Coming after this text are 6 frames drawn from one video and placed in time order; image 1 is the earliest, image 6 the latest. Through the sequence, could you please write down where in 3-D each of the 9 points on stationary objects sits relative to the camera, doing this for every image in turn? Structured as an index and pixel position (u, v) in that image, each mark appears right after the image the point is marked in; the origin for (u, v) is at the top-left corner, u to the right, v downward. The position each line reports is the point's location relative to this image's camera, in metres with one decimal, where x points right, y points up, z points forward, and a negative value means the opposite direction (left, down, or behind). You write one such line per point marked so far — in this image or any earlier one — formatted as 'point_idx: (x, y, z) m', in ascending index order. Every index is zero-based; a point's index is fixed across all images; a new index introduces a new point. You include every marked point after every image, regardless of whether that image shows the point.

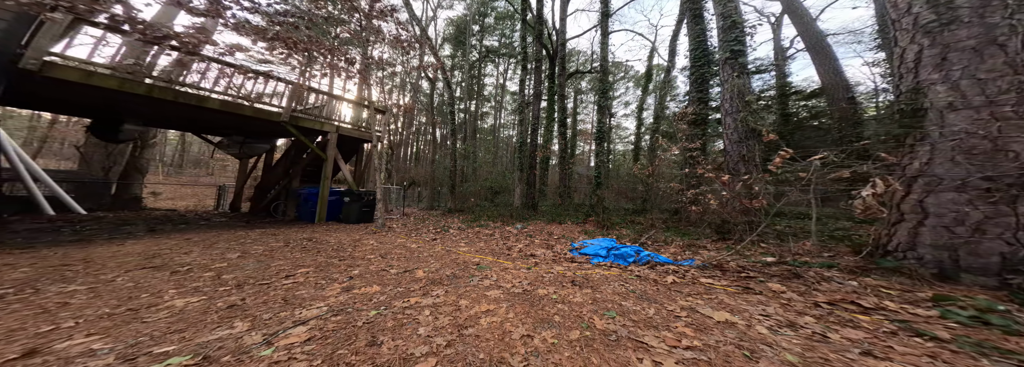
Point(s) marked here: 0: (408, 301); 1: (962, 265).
0: (-1.3, -1.5, +2.8) m
1: (+4.0, -0.7, +2.1) m
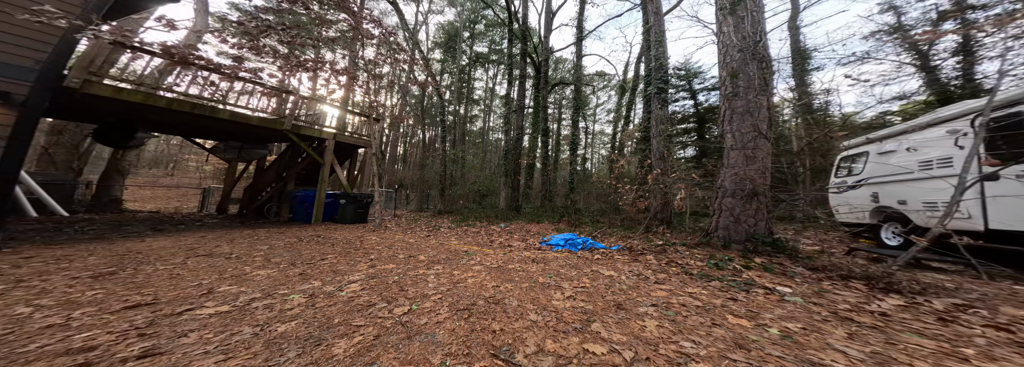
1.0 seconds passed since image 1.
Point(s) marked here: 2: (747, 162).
0: (-1.8, -1.6, +4.1) m
1: (+3.5, -0.9, +3.7) m
2: (+3.8, +0.3, +3.5) m
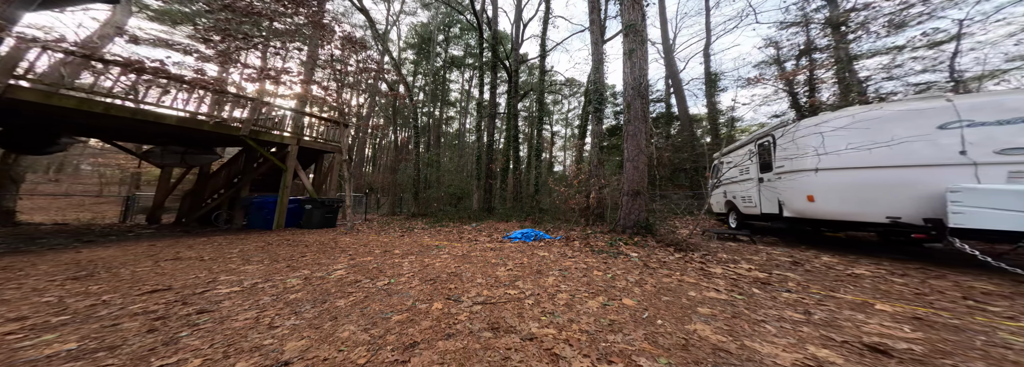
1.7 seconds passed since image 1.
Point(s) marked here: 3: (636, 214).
0: (-2.7, -1.8, +5.0) m
1: (+2.6, -1.0, +5.2) m
2: (+2.8, +0.3, +5.0) m
3: (+2.8, -0.7, +5.2) m
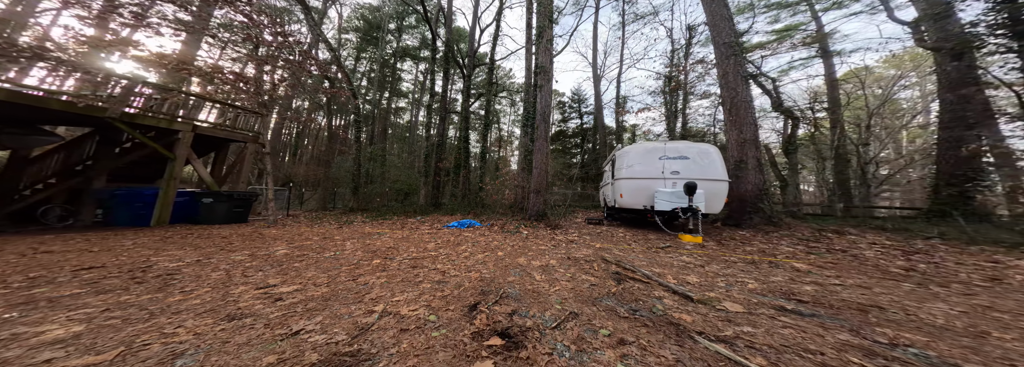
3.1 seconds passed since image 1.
0: (-4.6, -1.6, +5.8) m
1: (+0.5, -1.0, +7.1) m
2: (+0.8, +0.2, +6.9) m
3: (+0.8, -0.7, +7.1) m
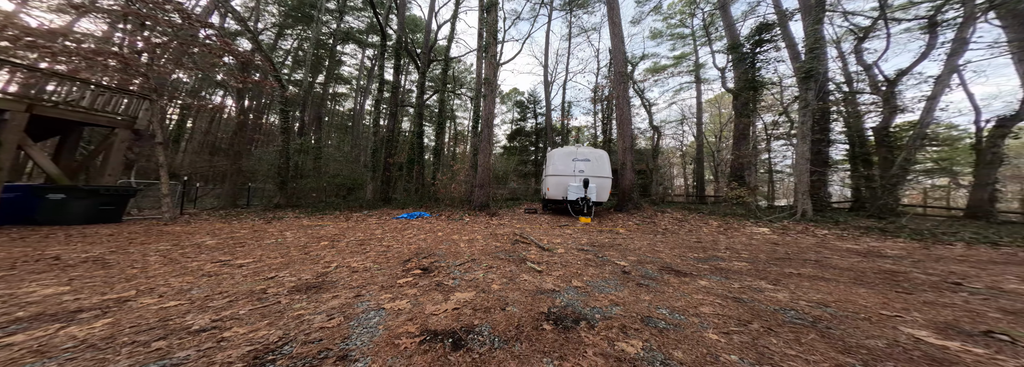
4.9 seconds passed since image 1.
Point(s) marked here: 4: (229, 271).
0: (-6.2, -1.3, +5.8) m
1: (-1.4, -0.7, +8.0) m
2: (-1.0, +0.5, +7.9) m
3: (-1.1, -0.5, +8.0) m
4: (-3.1, -1.0, +2.4) m
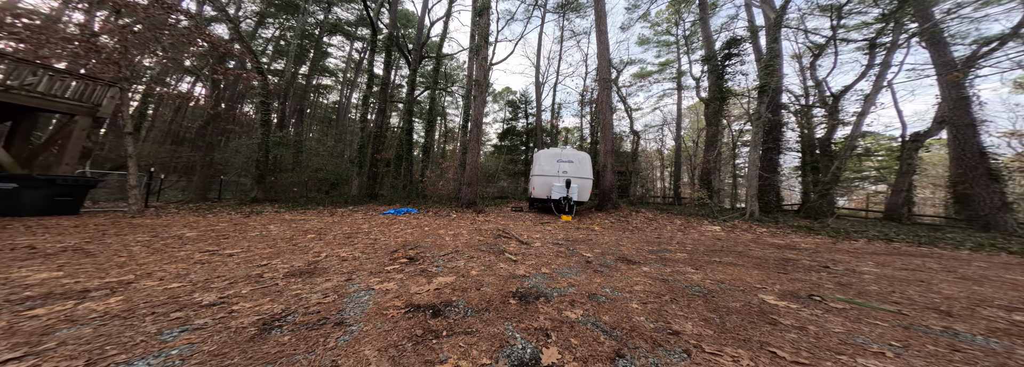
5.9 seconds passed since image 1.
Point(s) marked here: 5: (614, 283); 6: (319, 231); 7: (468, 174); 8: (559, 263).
0: (-6.6, -1.1, +5.8) m
1: (-1.8, -0.6, +8.2) m
2: (-1.5, +0.5, +8.1) m
3: (-1.6, -0.4, +8.2) m
4: (-3.4, -0.9, +2.5) m
5: (+0.7, -0.7, +1.6) m
6: (-4.2, -1.1, +4.9) m
7: (-1.6, +0.5, +8.1) m
8: (+0.5, -0.8, +2.2) m
